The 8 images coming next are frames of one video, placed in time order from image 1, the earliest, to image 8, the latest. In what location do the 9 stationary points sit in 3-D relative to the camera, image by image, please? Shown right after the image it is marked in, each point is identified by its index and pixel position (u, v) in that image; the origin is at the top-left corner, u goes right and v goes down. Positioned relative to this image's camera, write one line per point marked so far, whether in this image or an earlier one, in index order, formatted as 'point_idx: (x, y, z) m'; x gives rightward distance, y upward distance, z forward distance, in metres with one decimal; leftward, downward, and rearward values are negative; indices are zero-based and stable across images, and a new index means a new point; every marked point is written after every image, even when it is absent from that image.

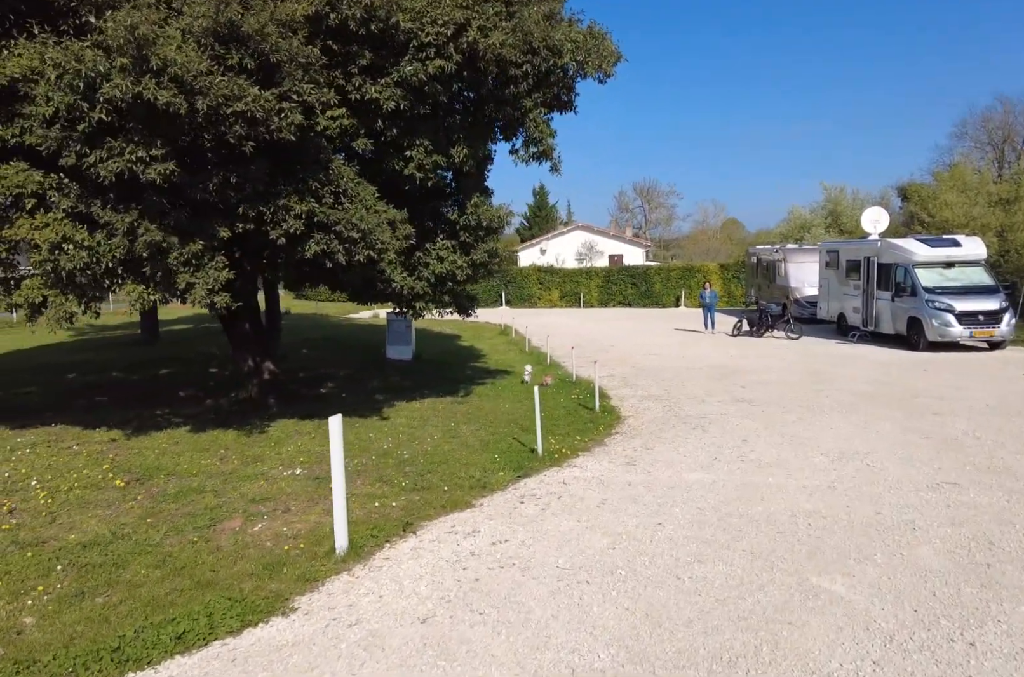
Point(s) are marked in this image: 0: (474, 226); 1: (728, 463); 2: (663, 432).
0: (-0.6, +1.7, +11.0) m
1: (+2.5, -1.5, +8.4) m
2: (+2.2, -1.4, +10.4) m
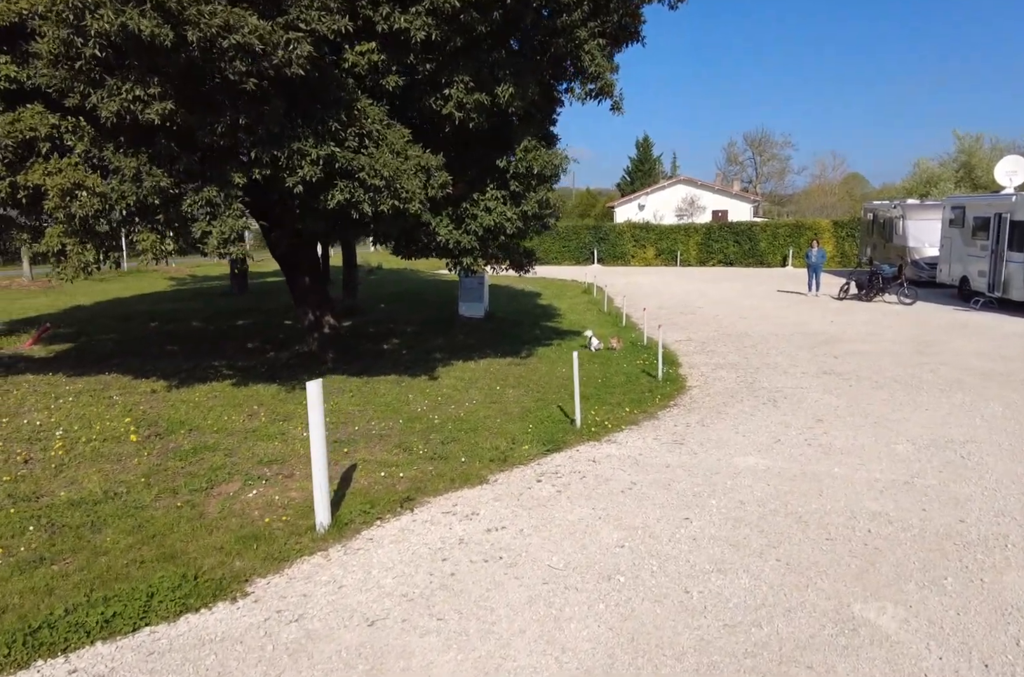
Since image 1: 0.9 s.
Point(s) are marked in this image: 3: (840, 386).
0: (+0.1, +2.3, +10.1) m
1: (+2.8, -1.1, +7.3) m
2: (+2.8, -0.9, +9.4) m
3: (+4.9, -0.7, +10.7) m
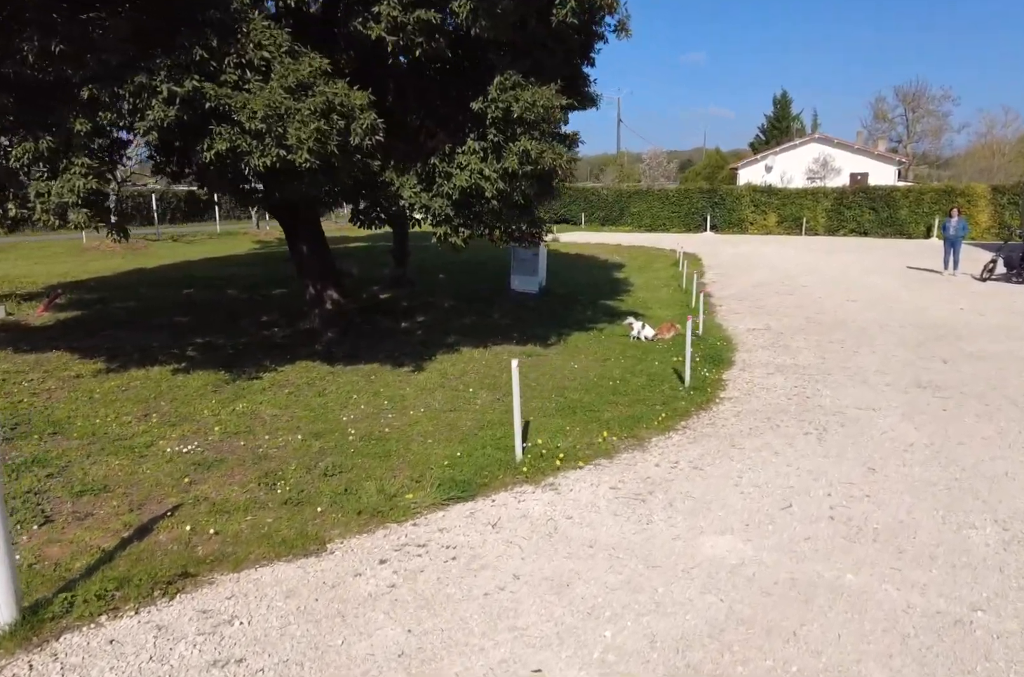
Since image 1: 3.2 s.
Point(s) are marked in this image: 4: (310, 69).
0: (-0.1, +2.4, +7.9) m
1: (+2.0, -1.2, +4.9) m
2: (+2.3, -0.9, +6.9) m
3: (+4.6, -0.7, +7.9) m
4: (-1.8, +2.3, +6.2) m
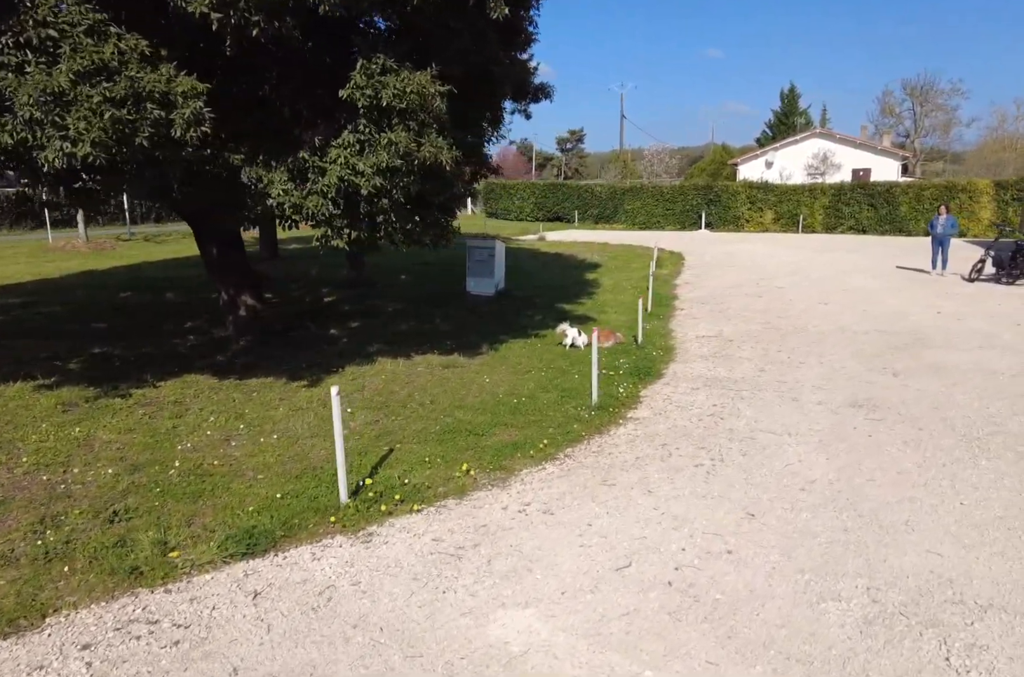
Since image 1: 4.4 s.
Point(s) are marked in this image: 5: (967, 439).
0: (-1.3, +2.2, +7.1) m
1: (+0.7, -1.4, +4.1) m
2: (+1.0, -1.1, +6.0) m
3: (+3.3, -0.9, +7.0) m
4: (-3.0, +2.2, +5.4) m
5: (+4.2, -0.9, +6.7) m
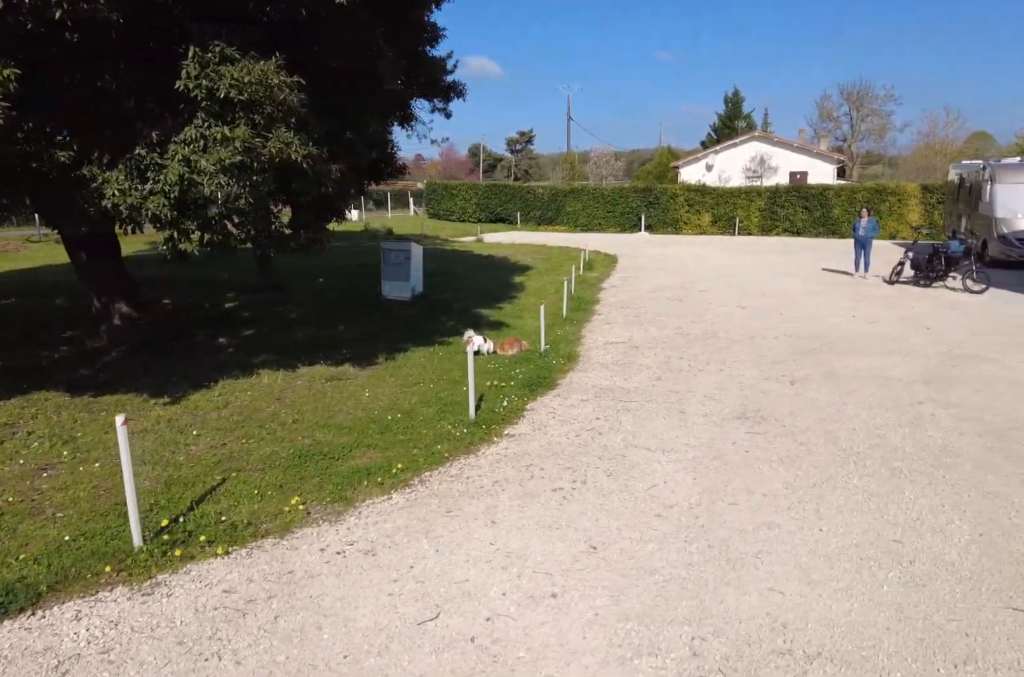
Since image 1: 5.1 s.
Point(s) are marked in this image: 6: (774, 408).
0: (-2.6, +2.1, +6.5) m
1: (-0.4, -1.5, +3.6) m
2: (-0.2, -1.2, +5.6) m
3: (+2.0, -1.0, +6.7) m
4: (-4.2, +2.0, +4.7) m
5: (+3.0, -1.0, +6.4) m
6: (+2.9, -0.8, +8.1) m
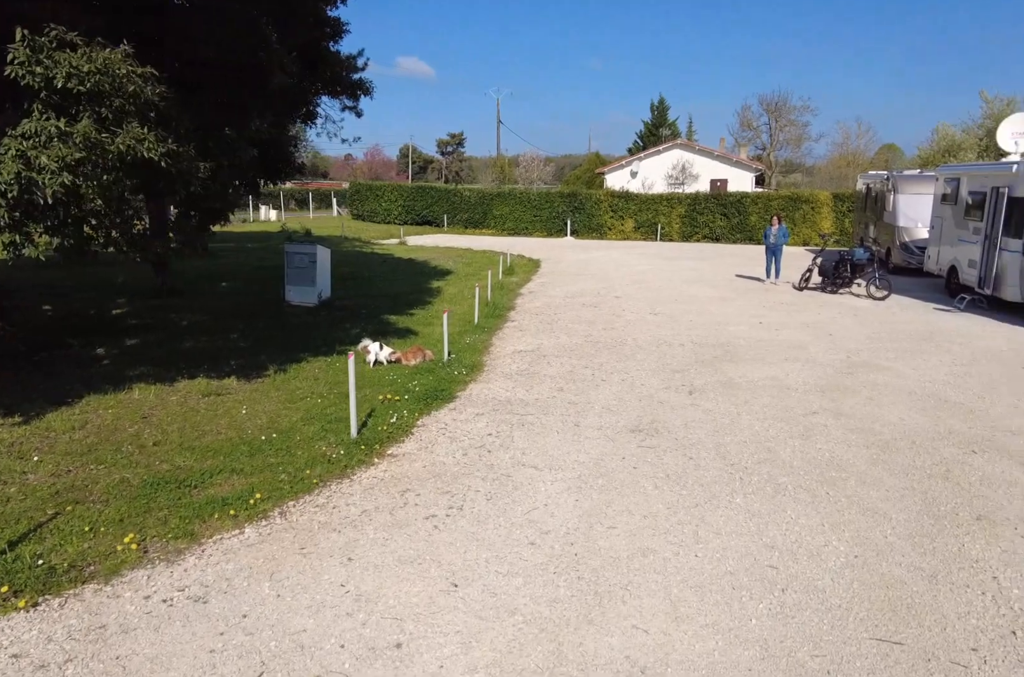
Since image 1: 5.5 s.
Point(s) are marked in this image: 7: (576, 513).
0: (-3.7, +2.0, +5.8) m
1: (-1.2, -1.6, +3.1) m
2: (-1.1, -1.3, +5.1) m
3: (+1.0, -1.1, +6.4) m
4: (-5.1, +1.9, +3.9) m
5: (+1.9, -1.1, +6.3) m
6: (+1.7, -0.9, +7.9) m
7: (+0.5, -1.3, +5.4) m
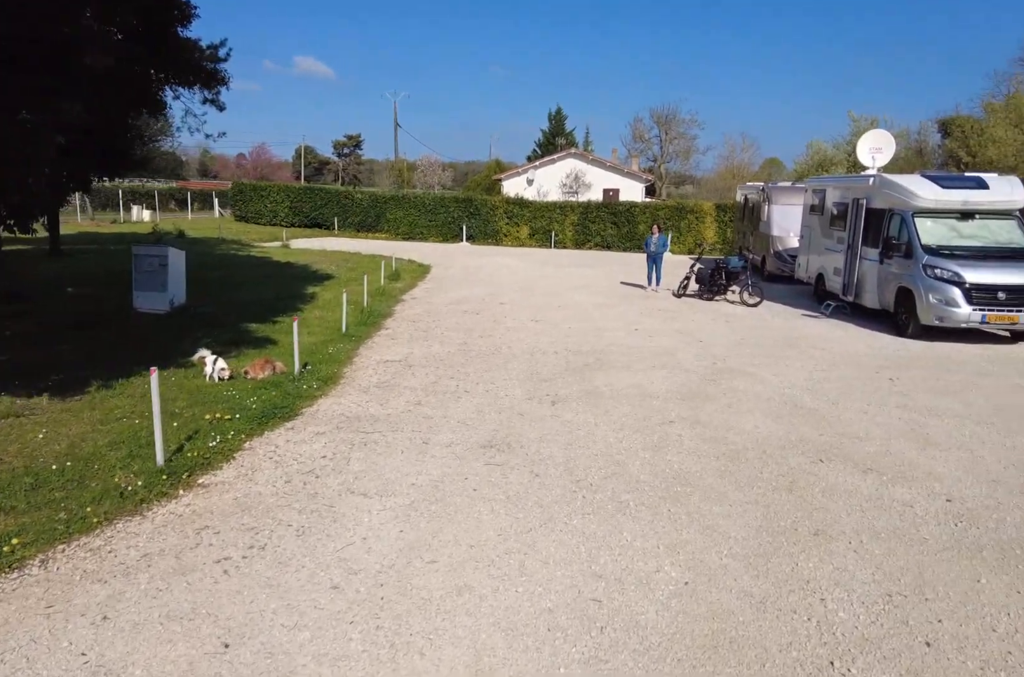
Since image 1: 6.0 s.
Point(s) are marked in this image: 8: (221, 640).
0: (-5.0, +1.9, +4.7) m
1: (-2.1, -1.7, +2.4) m
2: (-2.3, -1.4, +4.4) m
3: (-0.4, -1.2, +6.0) m
4: (-6.1, +1.8, +2.7) m
5: (+0.5, -1.2, +5.9) m
6: (+0.1, -1.0, +7.5) m
7: (-0.8, -1.4, +4.9) m
8: (-1.5, -1.5, +3.7) m
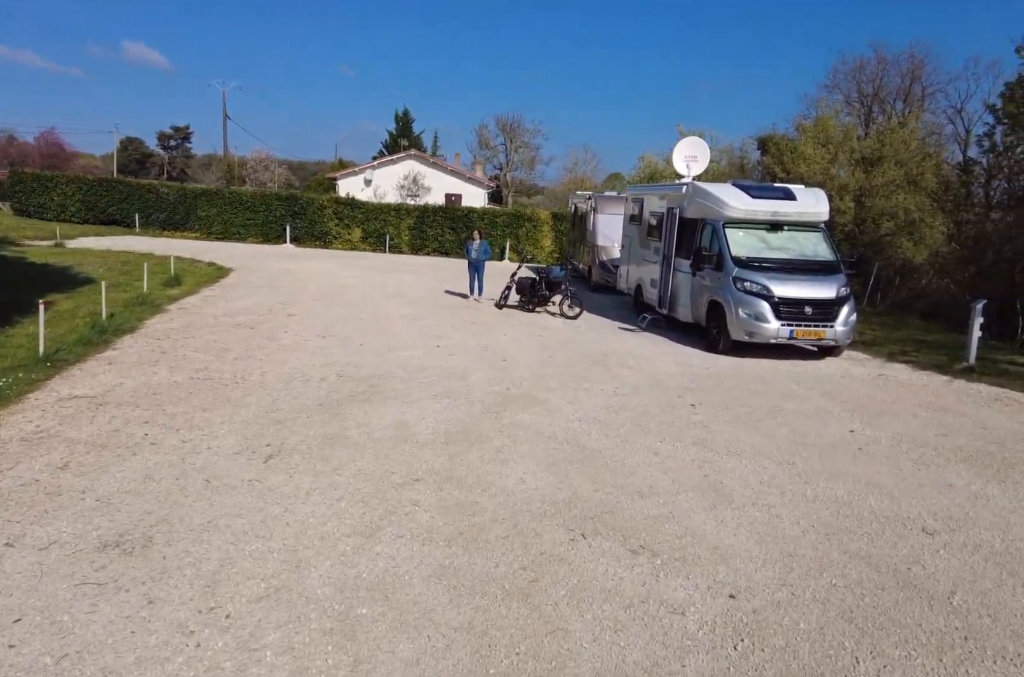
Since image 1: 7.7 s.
0: (-6.8, +1.6, +1.6) m
1: (-3.5, -2.0, -0.1) m
2: (-4.2, -1.7, +1.8) m
3: (-2.6, -1.5, +3.7) m
4: (-7.6, +1.5, -0.6) m
5: (-1.6, -1.5, +3.9) m
6: (-2.3, -1.3, +5.3) m
7: (-2.7, -1.7, +2.6) m
8: (-3.2, -1.8, +1.3) m
